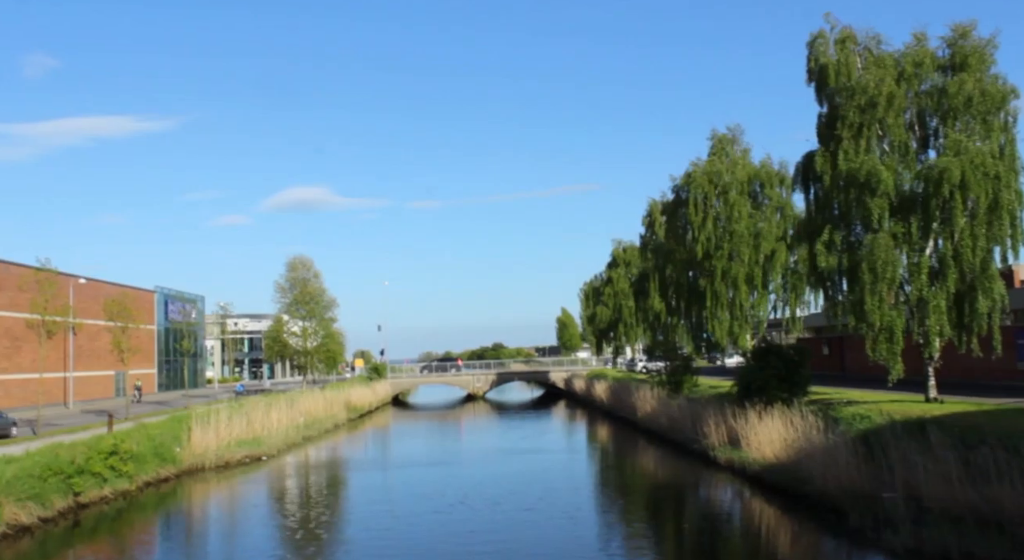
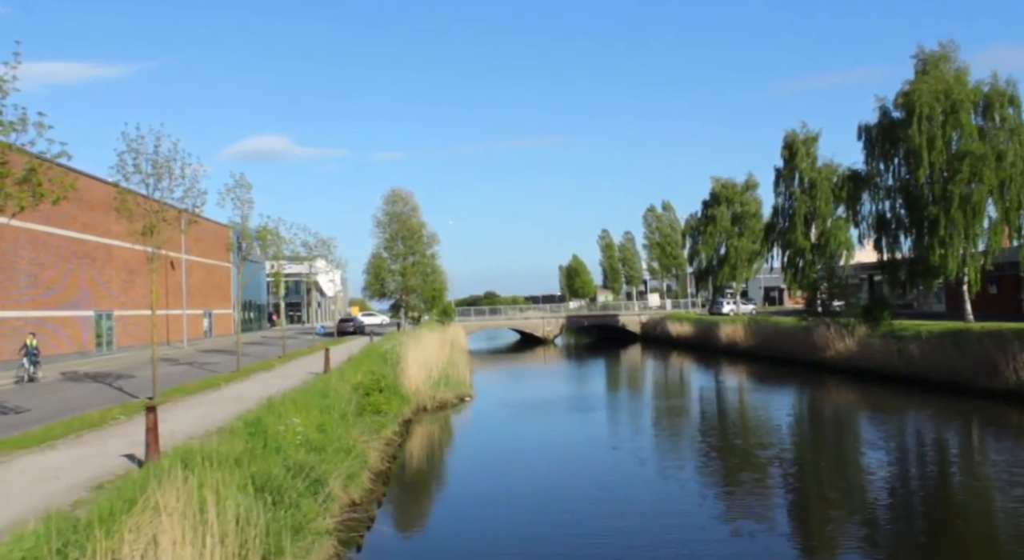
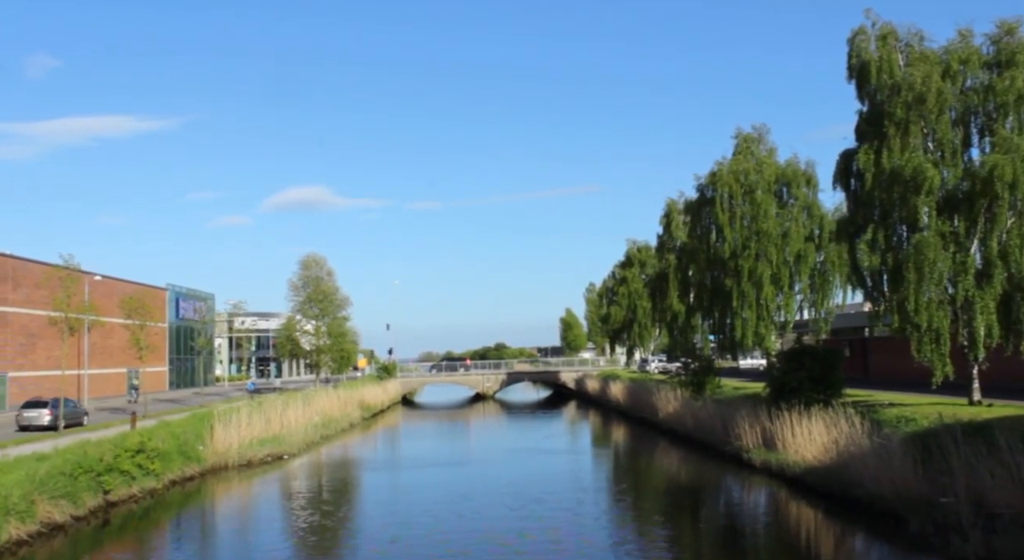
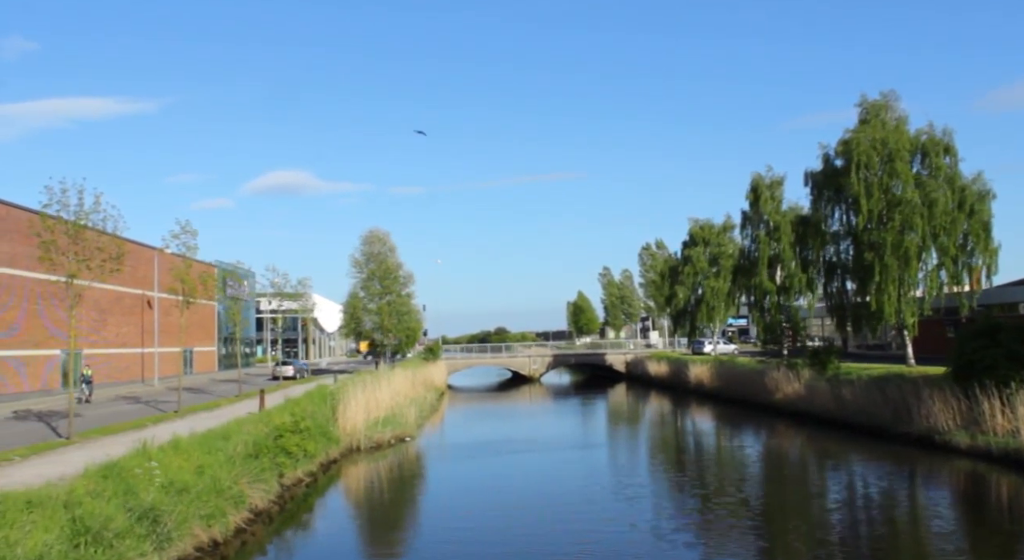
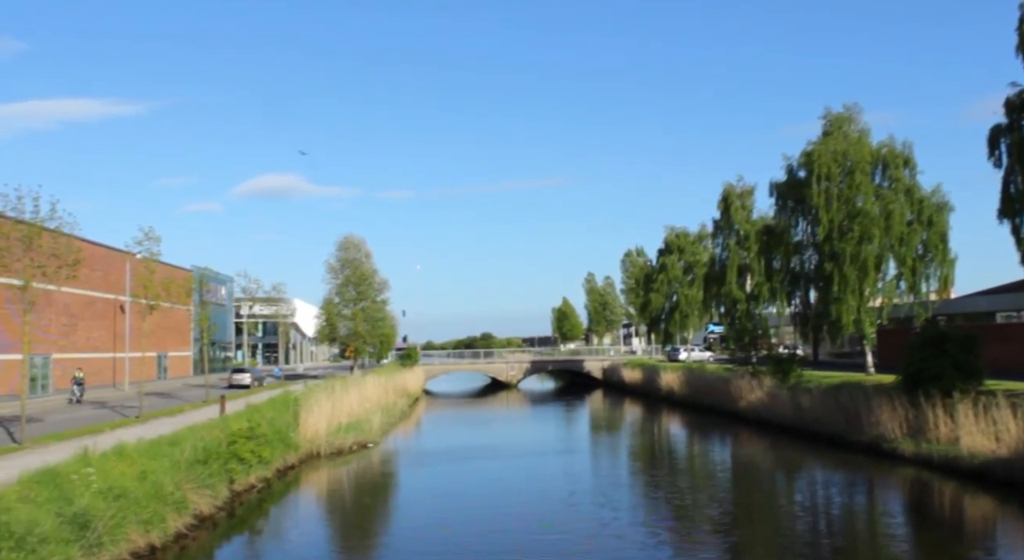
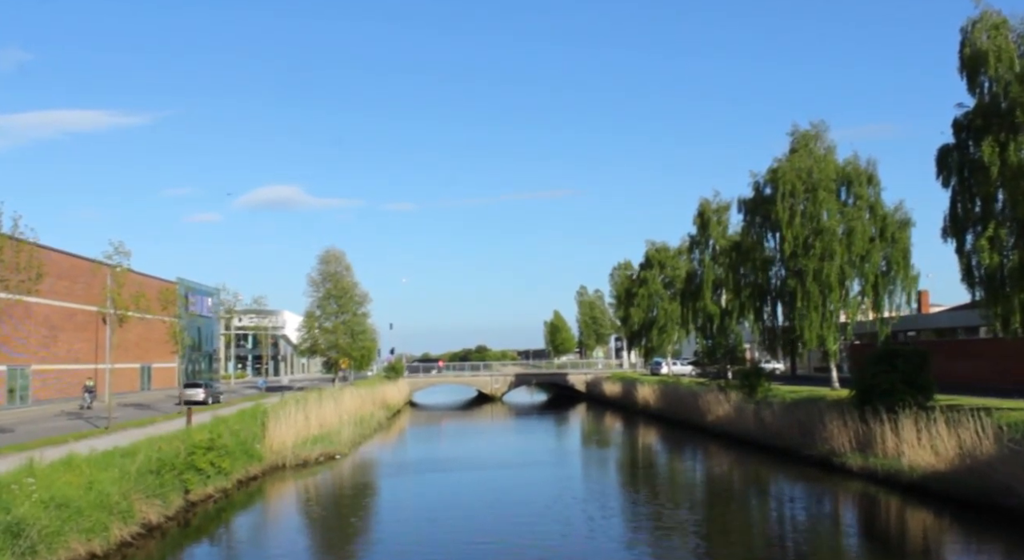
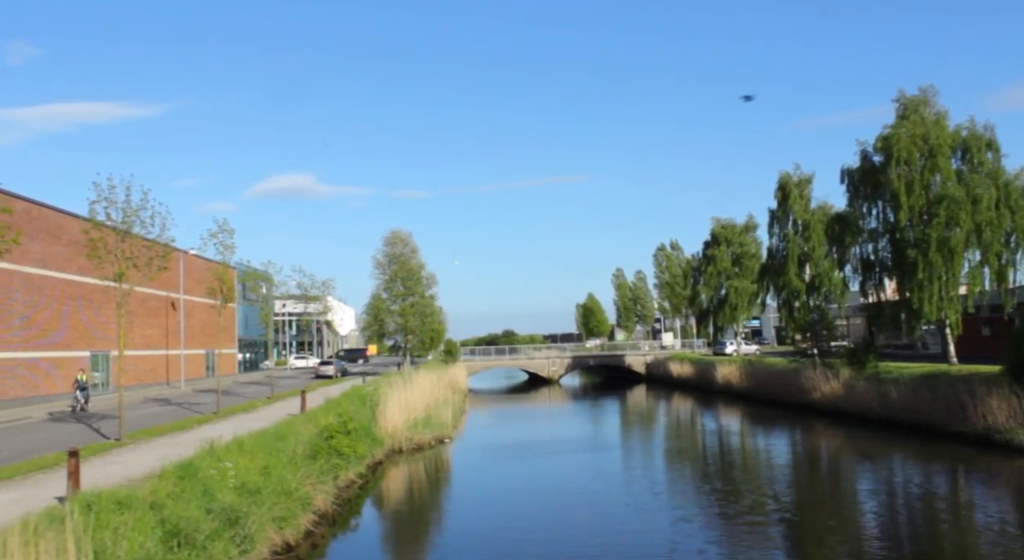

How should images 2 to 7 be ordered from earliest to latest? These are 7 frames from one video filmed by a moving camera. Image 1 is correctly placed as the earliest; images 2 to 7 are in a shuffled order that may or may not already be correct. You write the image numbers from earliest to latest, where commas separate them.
3, 6, 5, 4, 7, 2
